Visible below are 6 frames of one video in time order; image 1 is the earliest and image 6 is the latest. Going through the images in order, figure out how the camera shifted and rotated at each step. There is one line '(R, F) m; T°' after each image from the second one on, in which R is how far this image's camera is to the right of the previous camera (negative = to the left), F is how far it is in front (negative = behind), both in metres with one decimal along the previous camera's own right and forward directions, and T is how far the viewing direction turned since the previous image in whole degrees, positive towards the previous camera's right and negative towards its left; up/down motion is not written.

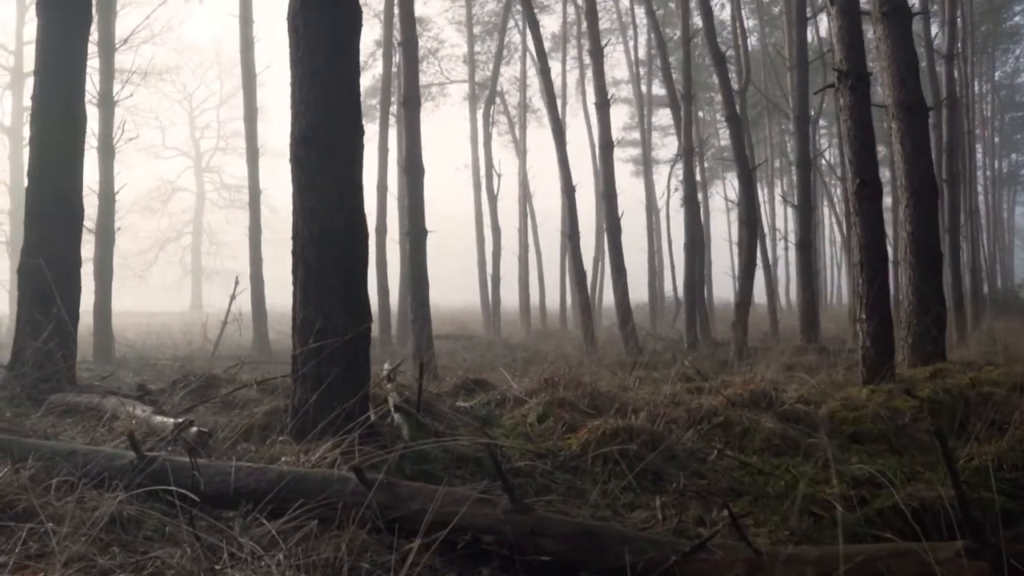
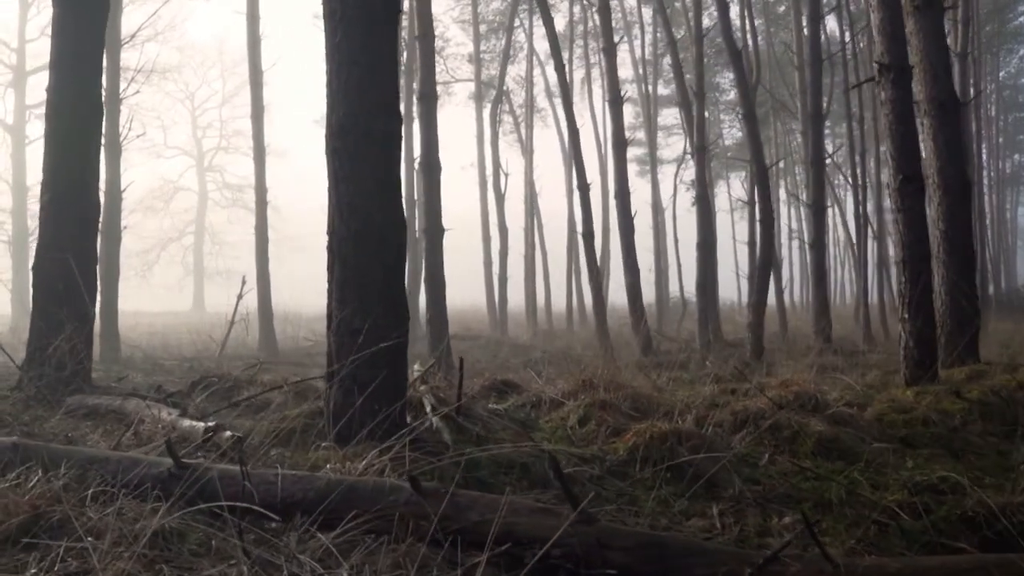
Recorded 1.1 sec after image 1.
(-0.3, +0.2) m; 0°
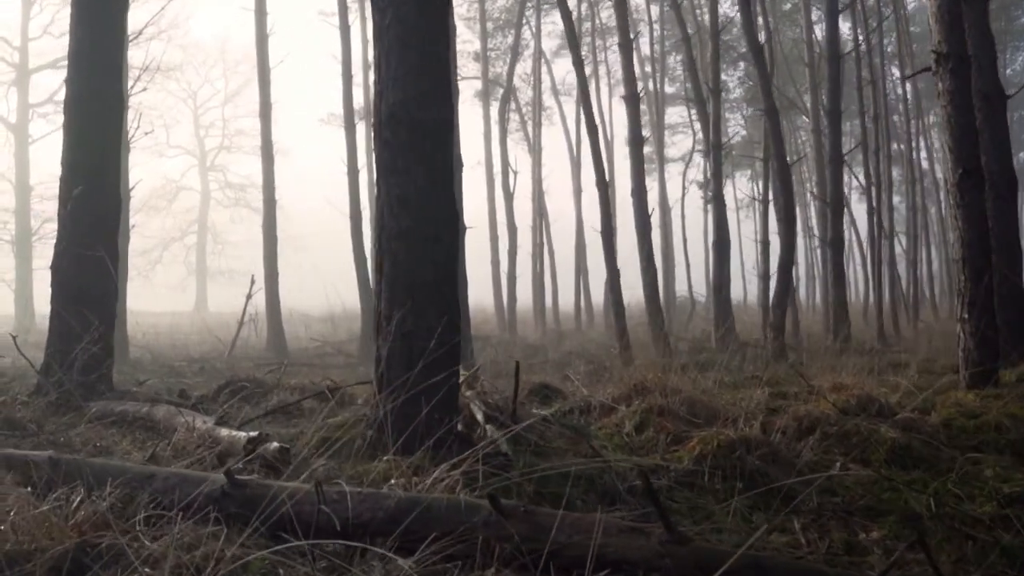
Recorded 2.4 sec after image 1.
(-0.4, +0.3) m; 0°
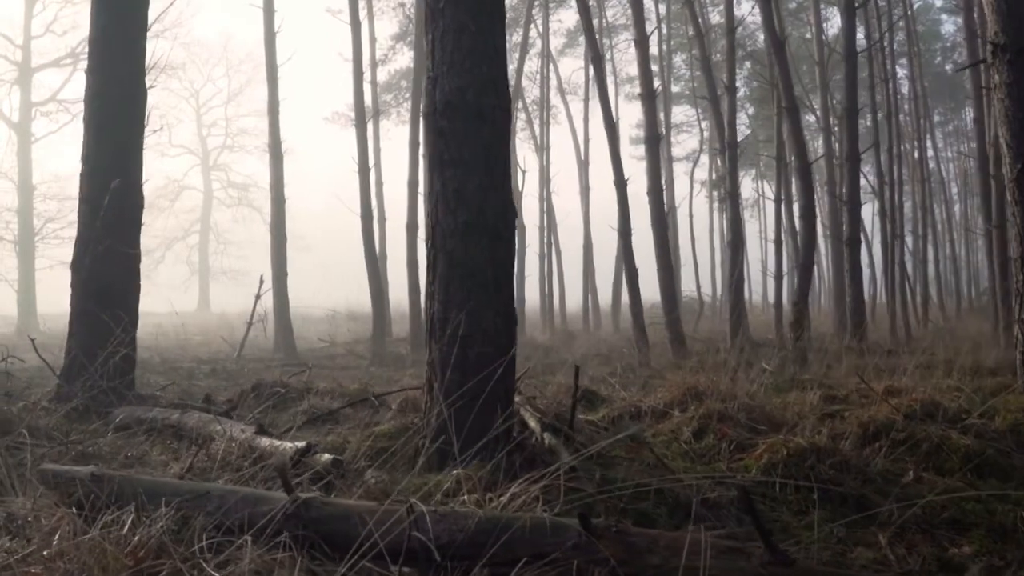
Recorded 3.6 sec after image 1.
(-0.3, +0.3) m; 0°
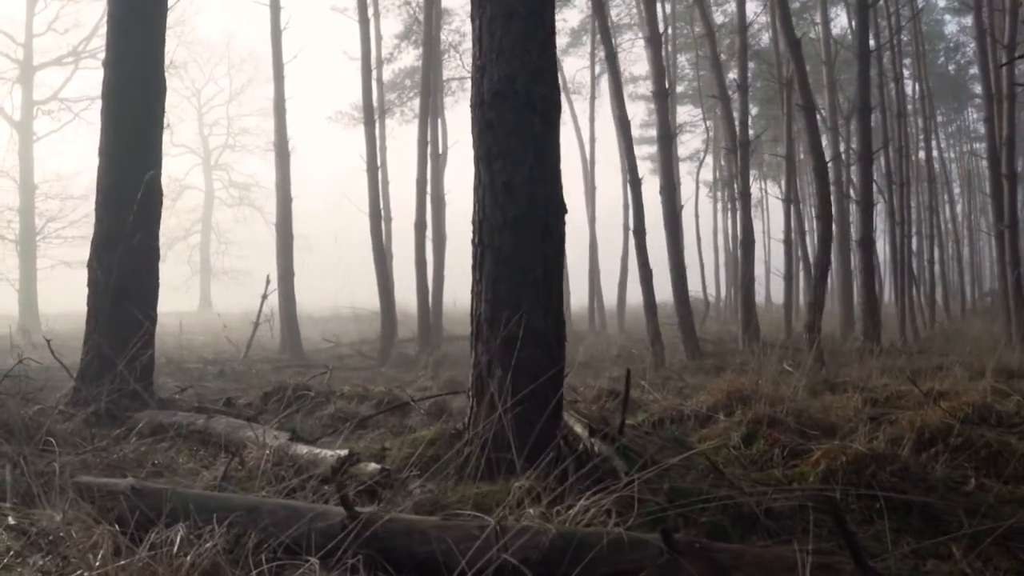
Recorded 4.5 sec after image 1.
(-0.3, +0.2) m; 0°
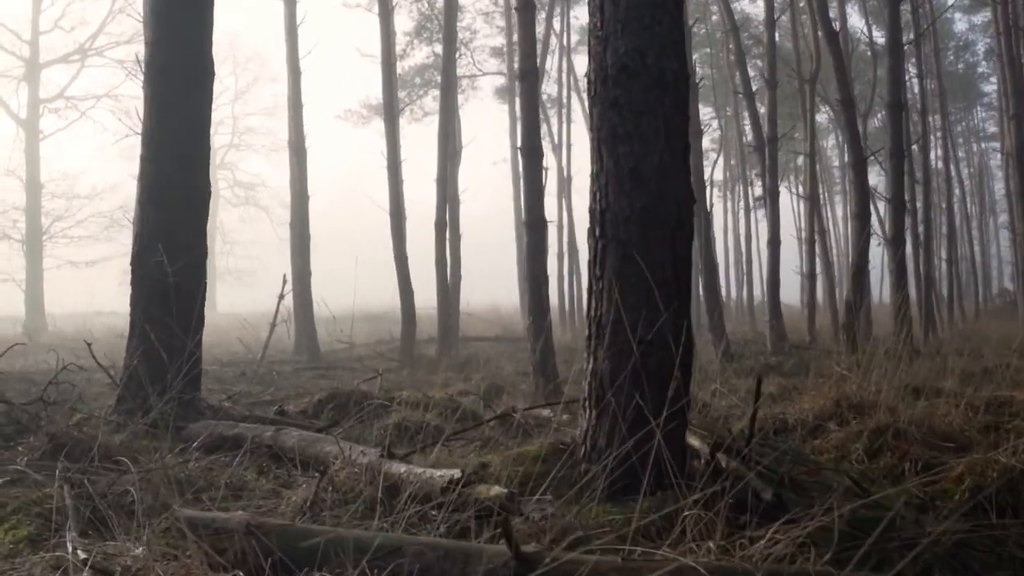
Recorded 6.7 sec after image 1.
(-0.6, +0.5) m; 0°
